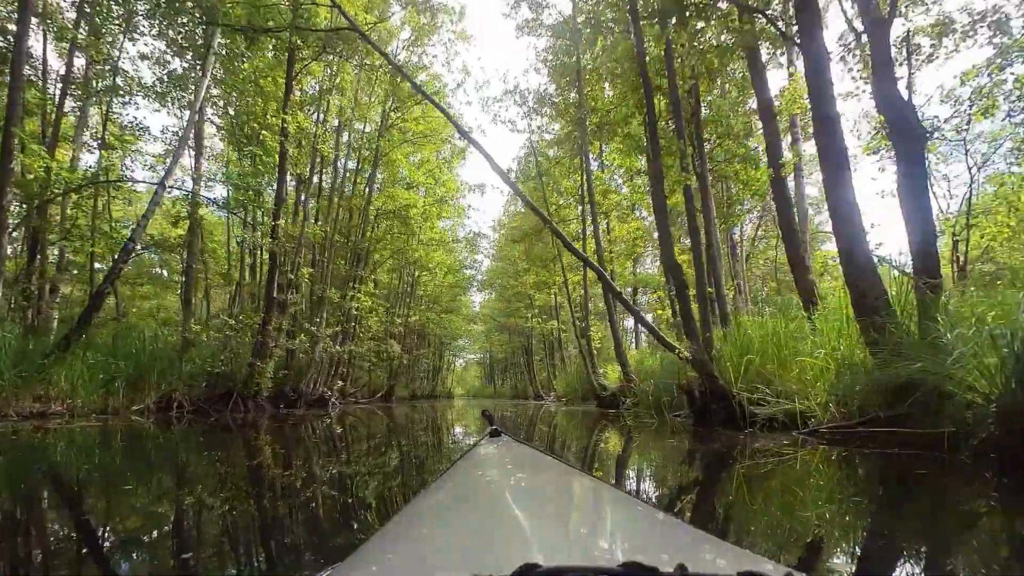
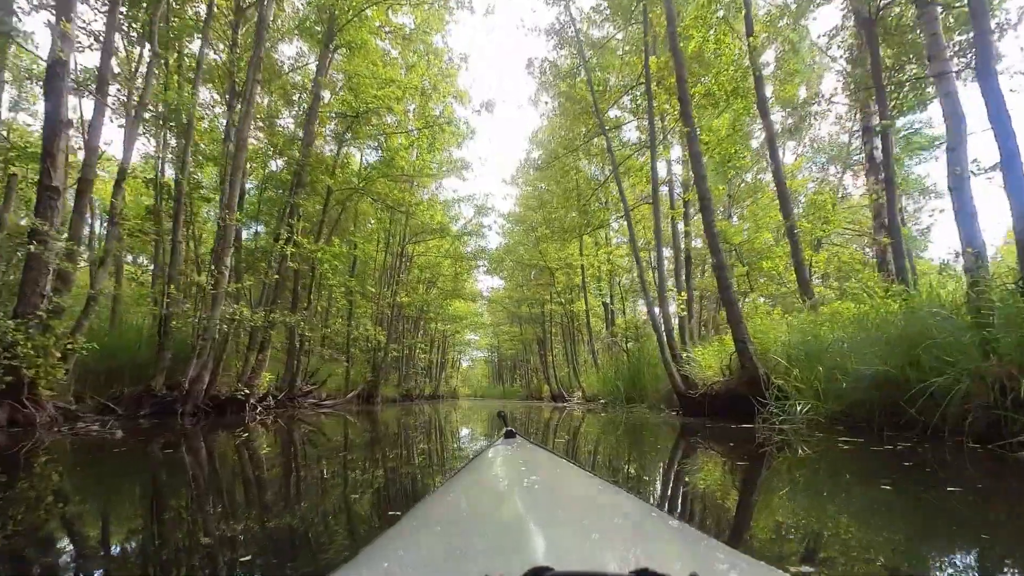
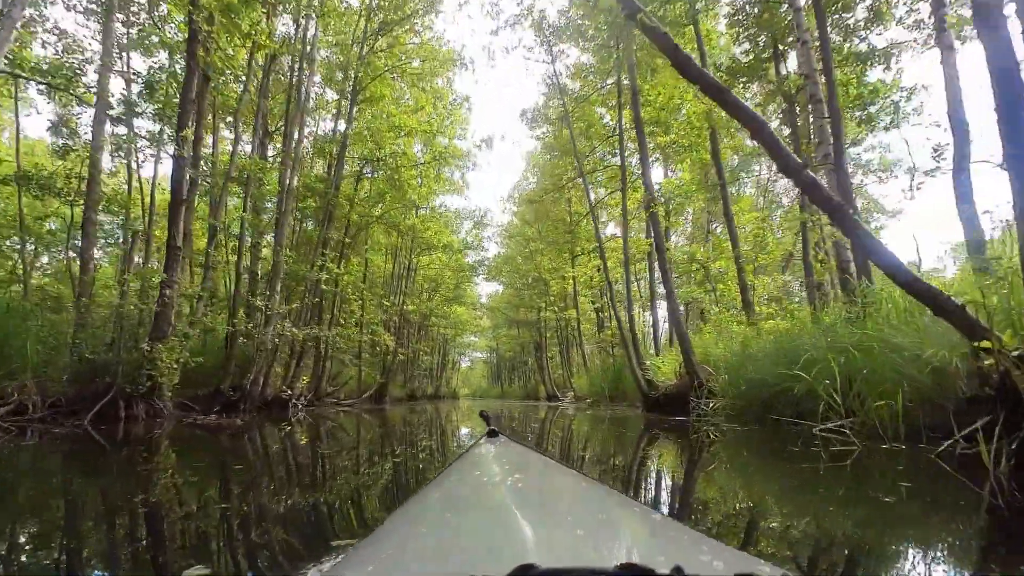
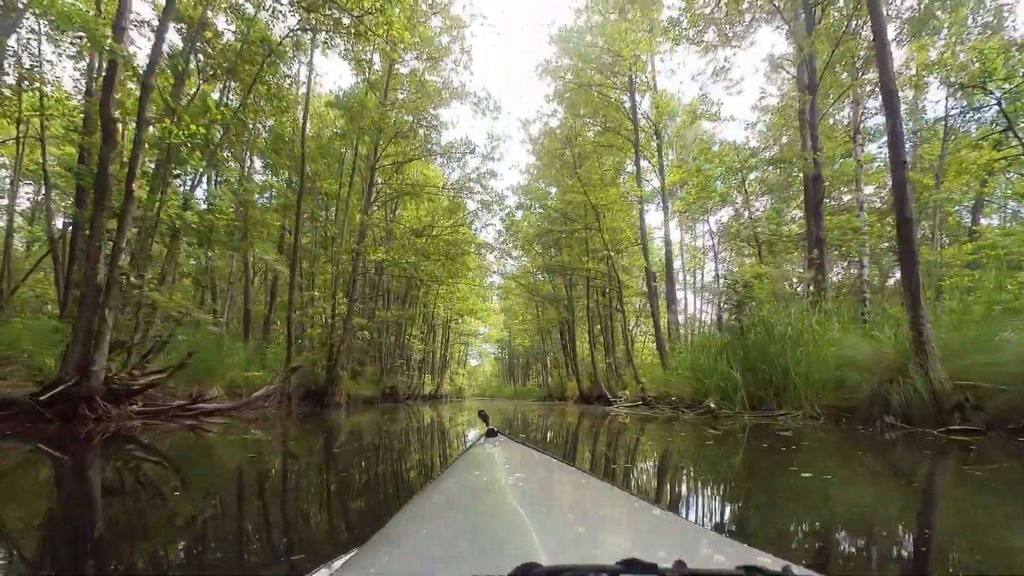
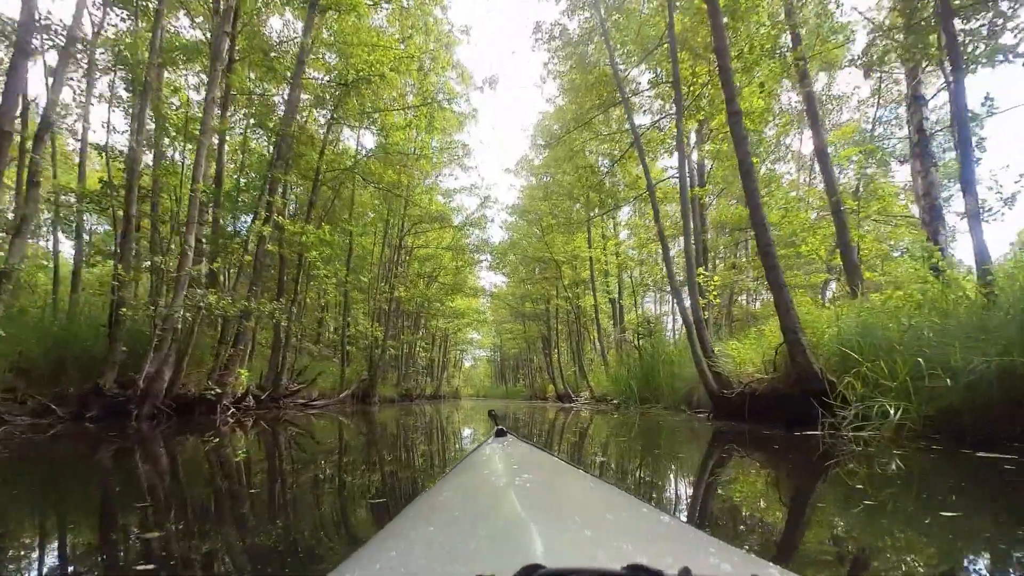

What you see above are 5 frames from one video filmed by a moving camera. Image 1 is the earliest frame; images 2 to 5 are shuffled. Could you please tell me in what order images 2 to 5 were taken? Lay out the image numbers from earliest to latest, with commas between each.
3, 2, 5, 4
